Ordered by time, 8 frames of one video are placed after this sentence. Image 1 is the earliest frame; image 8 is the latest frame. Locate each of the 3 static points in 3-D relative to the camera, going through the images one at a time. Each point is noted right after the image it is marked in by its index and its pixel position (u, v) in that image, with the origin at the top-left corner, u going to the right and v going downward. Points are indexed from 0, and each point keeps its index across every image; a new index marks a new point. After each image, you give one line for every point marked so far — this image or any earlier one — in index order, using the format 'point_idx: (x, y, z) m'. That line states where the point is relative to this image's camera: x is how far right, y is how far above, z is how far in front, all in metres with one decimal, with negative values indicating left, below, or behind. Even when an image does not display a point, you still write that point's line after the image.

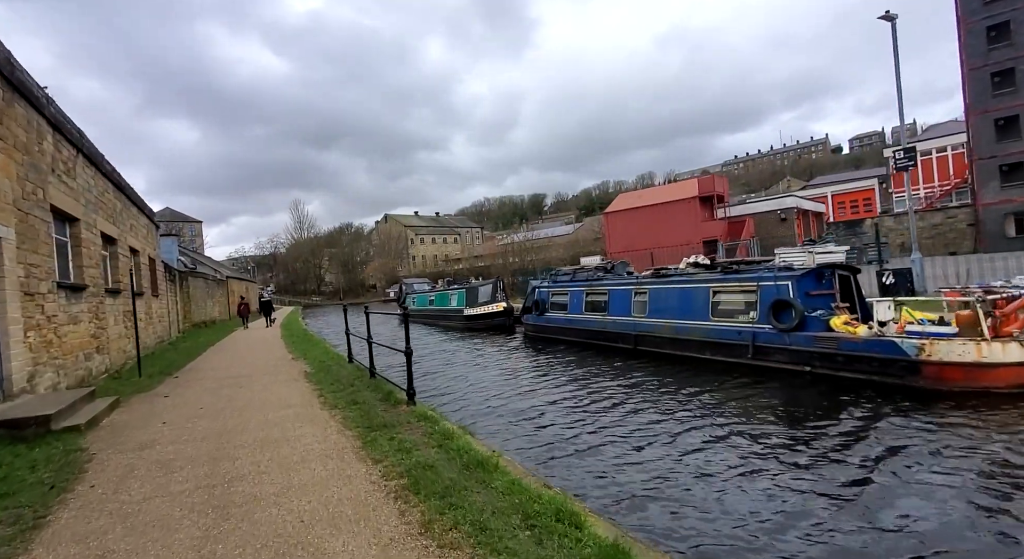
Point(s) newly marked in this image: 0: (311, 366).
0: (-3.9, -1.7, +10.1) m
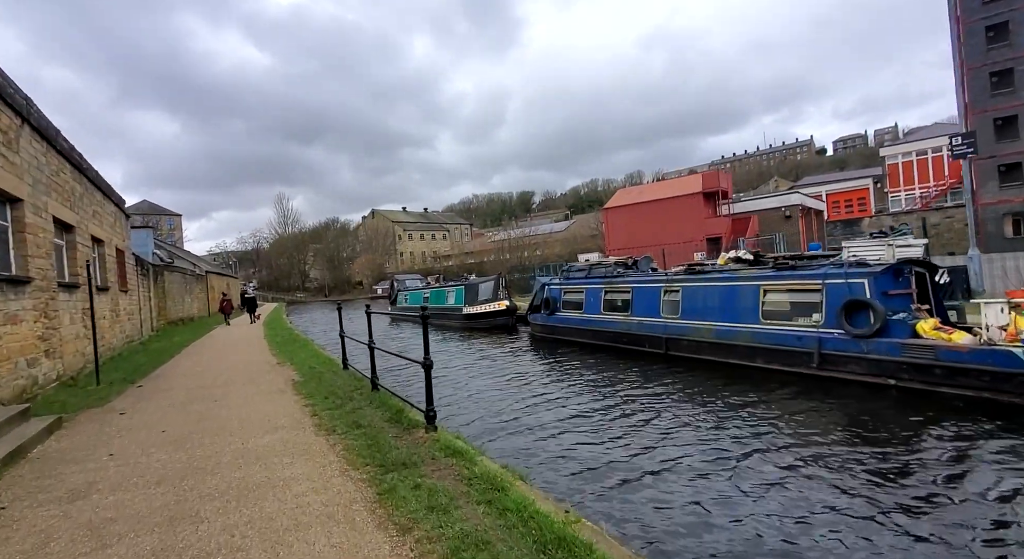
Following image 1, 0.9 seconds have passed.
0: (-3.5, -1.6, +8.8) m
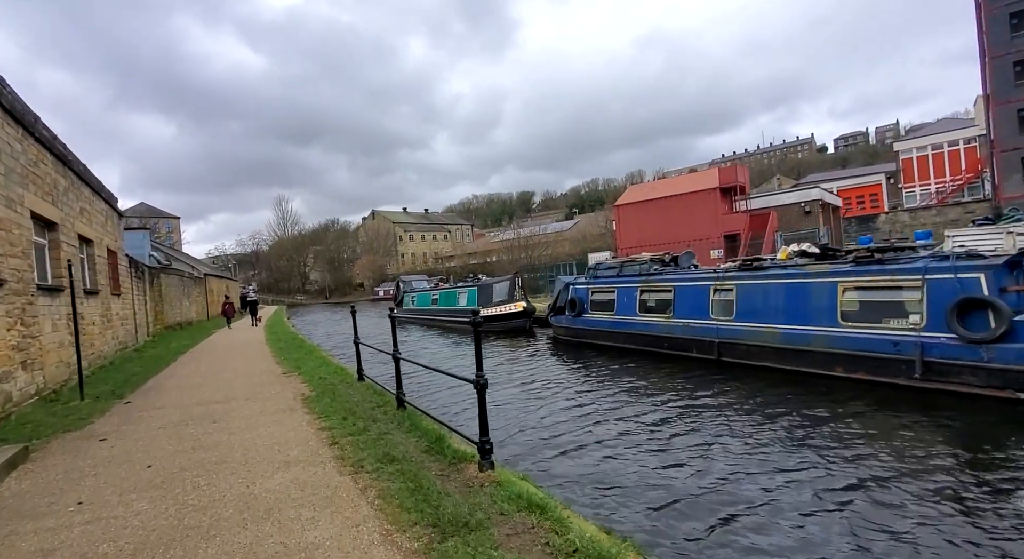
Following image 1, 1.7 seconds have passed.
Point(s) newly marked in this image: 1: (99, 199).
0: (-3.0, -1.6, +7.8) m
1: (-11.8, +2.3, +14.9) m
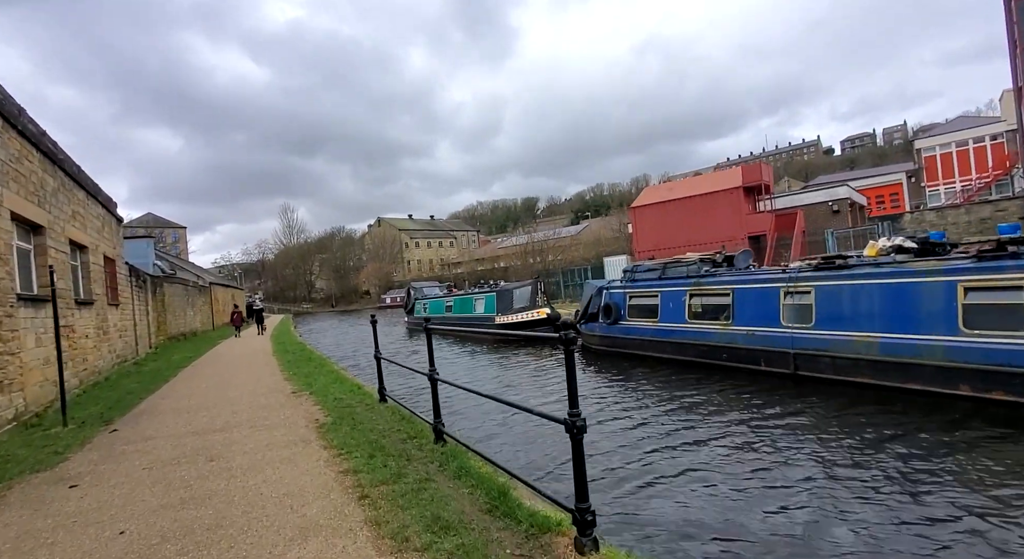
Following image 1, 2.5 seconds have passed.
0: (-2.4, -1.6, +6.7) m
1: (-11.1, +2.1, +14.0) m
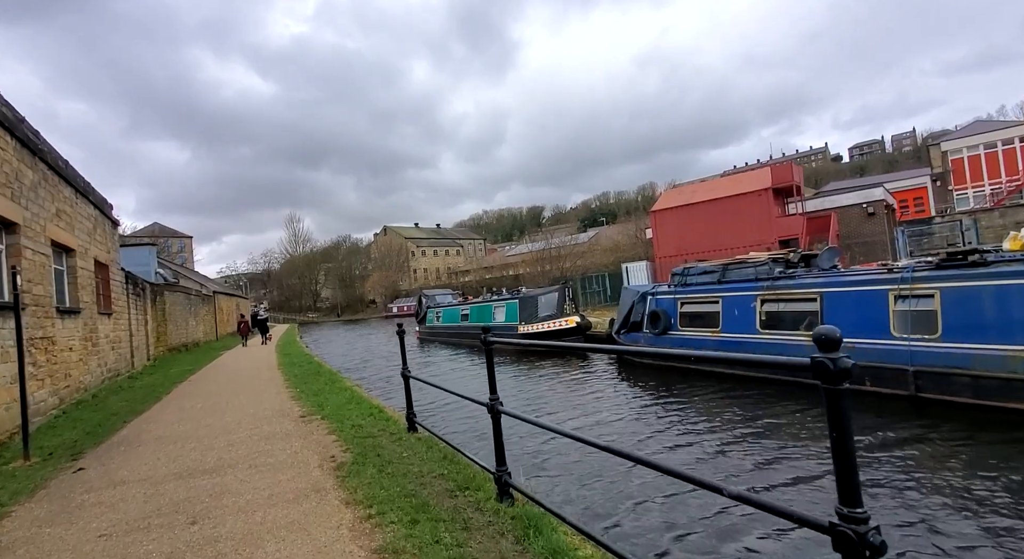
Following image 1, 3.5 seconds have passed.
0: (-1.8, -1.7, +5.4) m
1: (-10.5, +1.9, +12.8) m
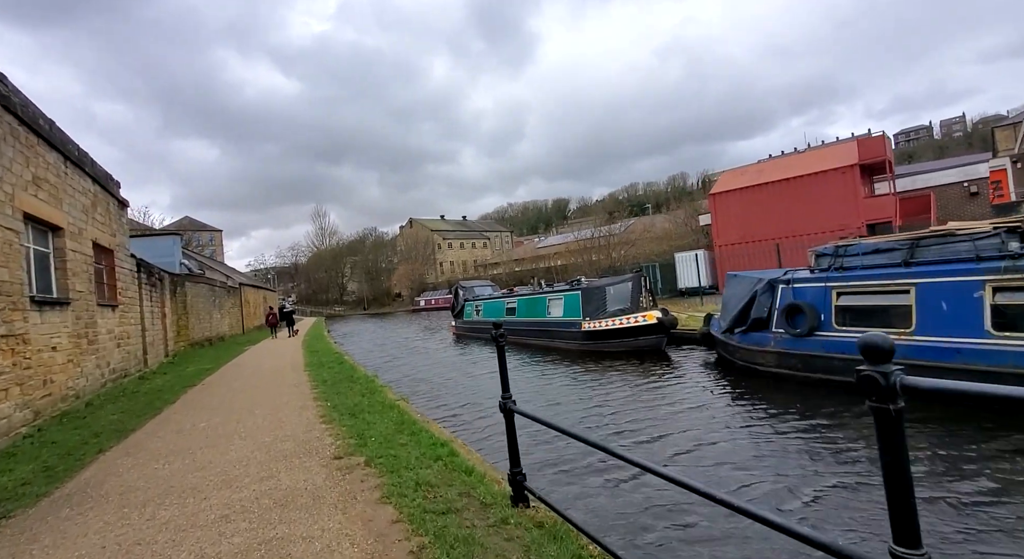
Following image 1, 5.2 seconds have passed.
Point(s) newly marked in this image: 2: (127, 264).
0: (-0.6, -1.5, +3.1) m
1: (-9.0, +2.2, +10.9) m
2: (-10.4, +0.4, +14.1) m
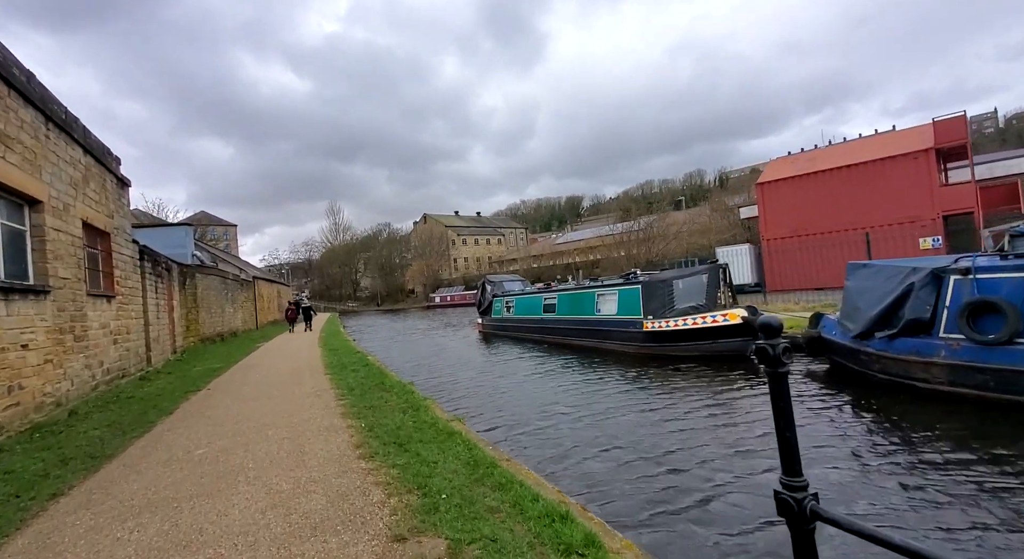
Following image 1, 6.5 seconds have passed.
0: (+0.3, -1.3, +1.3) m
1: (-7.9, +2.5, +9.3) m
2: (-9.2, +0.7, +12.5) m
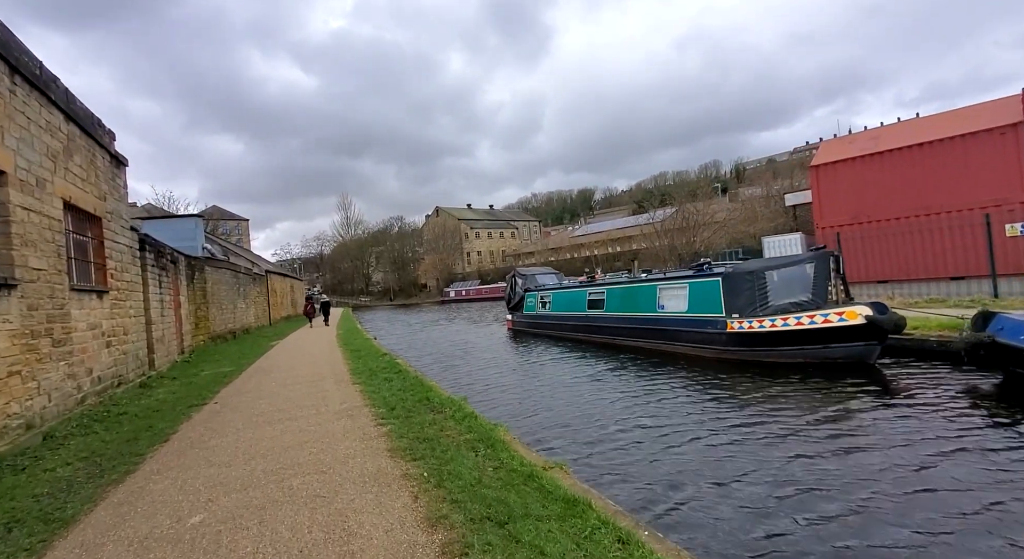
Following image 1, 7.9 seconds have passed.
0: (+1.2, -1.3, -0.4) m
1: (-6.8, +2.6, +7.6) m
2: (-8.1, +0.8, +10.9) m
